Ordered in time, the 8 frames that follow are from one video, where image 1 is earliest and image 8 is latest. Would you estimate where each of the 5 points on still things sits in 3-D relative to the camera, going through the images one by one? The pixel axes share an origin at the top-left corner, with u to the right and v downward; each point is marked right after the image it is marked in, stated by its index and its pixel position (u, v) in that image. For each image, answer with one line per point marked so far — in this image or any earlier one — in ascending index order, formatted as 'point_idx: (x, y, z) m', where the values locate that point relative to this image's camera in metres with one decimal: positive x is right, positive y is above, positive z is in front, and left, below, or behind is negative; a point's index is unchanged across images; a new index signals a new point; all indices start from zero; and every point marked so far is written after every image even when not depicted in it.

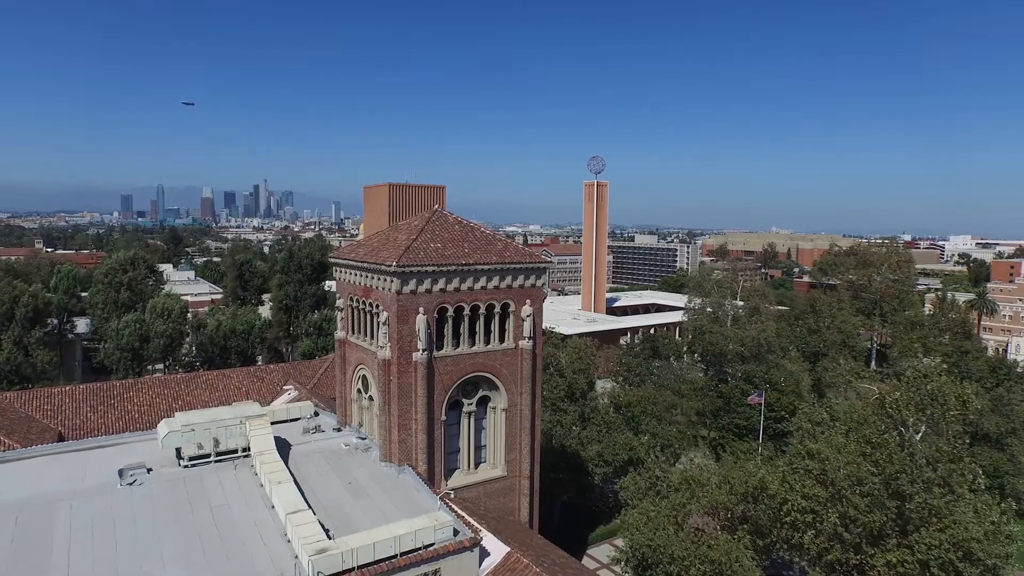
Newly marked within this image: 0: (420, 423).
0: (-1.8, -2.7, +12.1) m
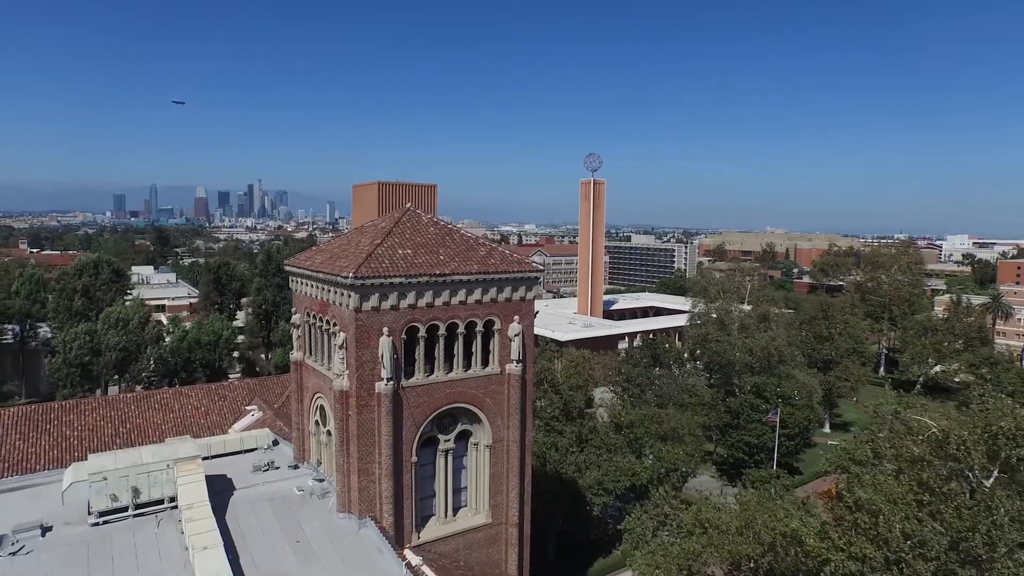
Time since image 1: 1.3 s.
0: (-2.1, -3.0, +10.0) m
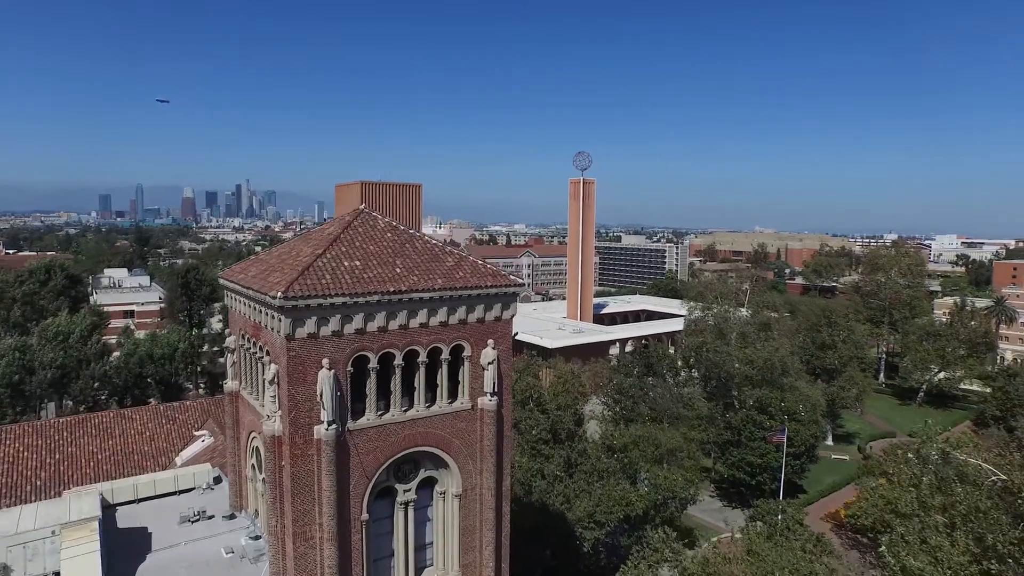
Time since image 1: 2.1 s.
0: (-2.5, -3.2, +8.1) m
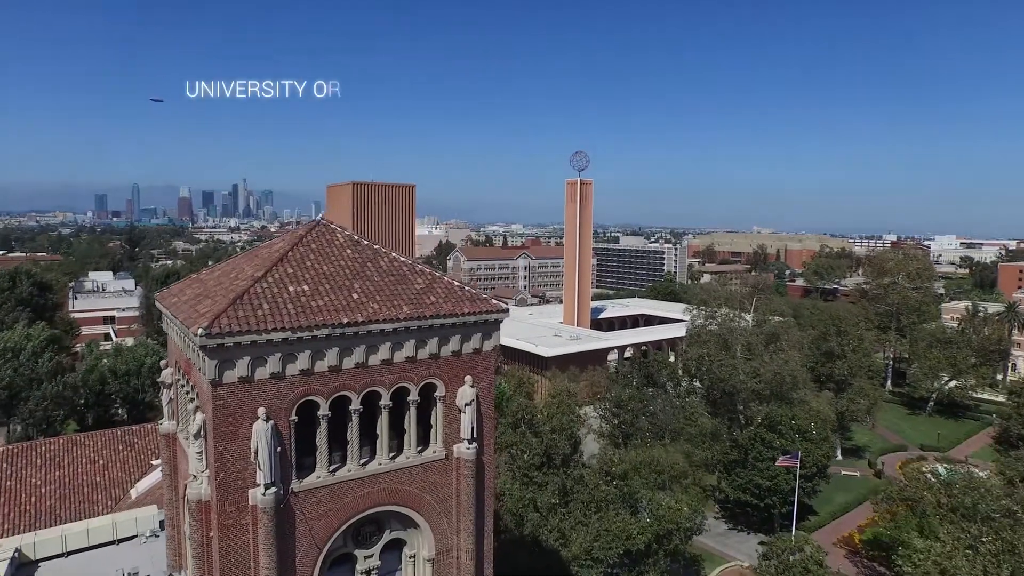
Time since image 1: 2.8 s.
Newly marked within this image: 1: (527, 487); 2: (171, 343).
0: (-2.7, -3.6, +6.7) m
1: (+0.4, -5.2, +16.1) m
2: (-4.8, -0.8, +8.6) m
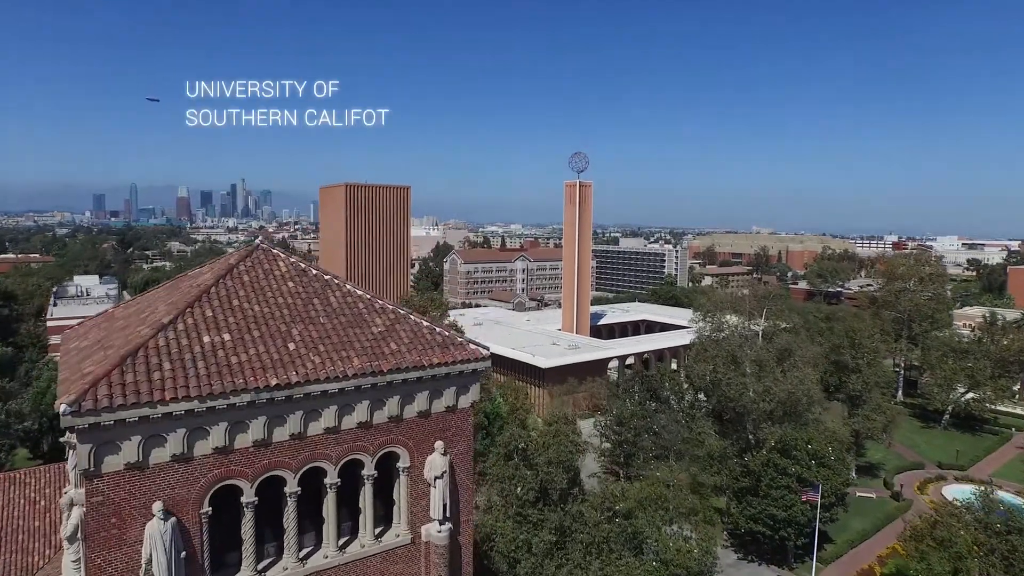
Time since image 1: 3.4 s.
0: (-2.9, -4.0, +5.1) m
1: (+0.2, -5.7, +14.5) m
2: (-5.0, -1.2, +7.0) m
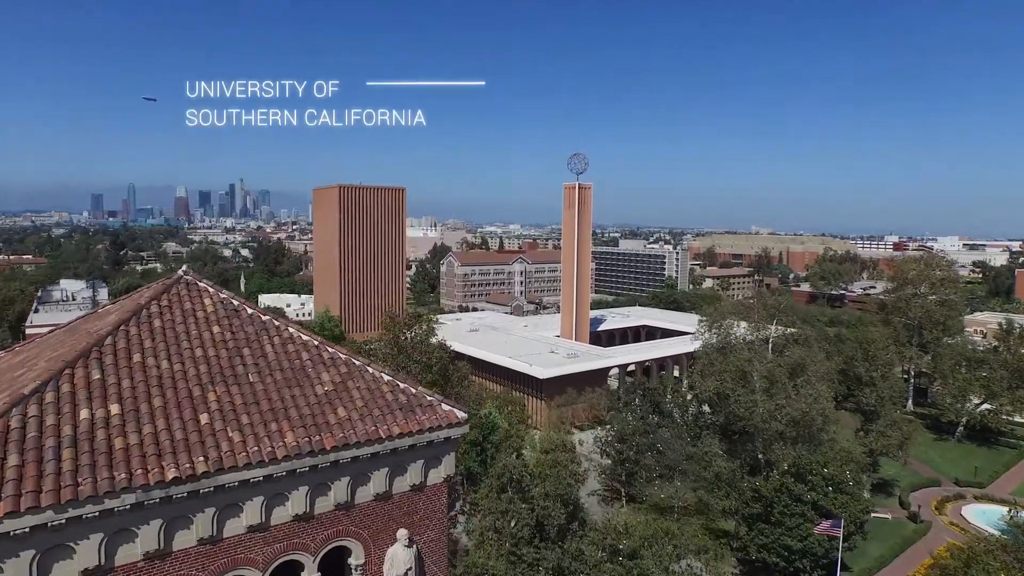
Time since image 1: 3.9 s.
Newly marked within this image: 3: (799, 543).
0: (-3.0, -4.4, +3.7) m
1: (+0.1, -6.0, +13.2) m
2: (-5.1, -1.6, +5.7) m
3: (+8.2, -7.3, +17.4) m
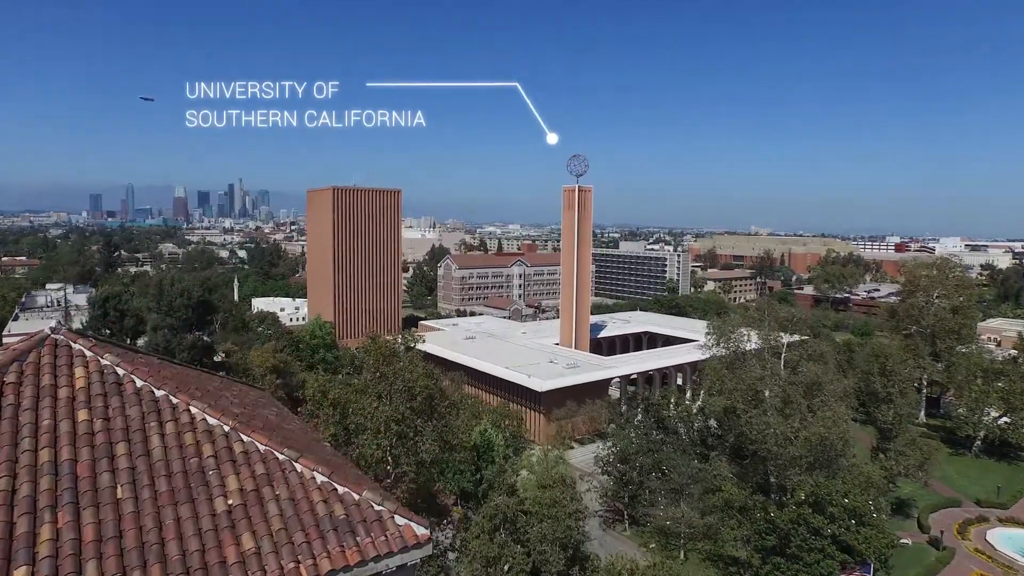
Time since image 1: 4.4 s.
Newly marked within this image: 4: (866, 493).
0: (-3.1, -4.8, +2.4) m
1: (-0.1, -6.5, +11.8) m
2: (-5.3, -2.0, +4.3) m
3: (+8.0, -7.7, +16.0) m
4: (+10.5, -6.1, +17.7) m
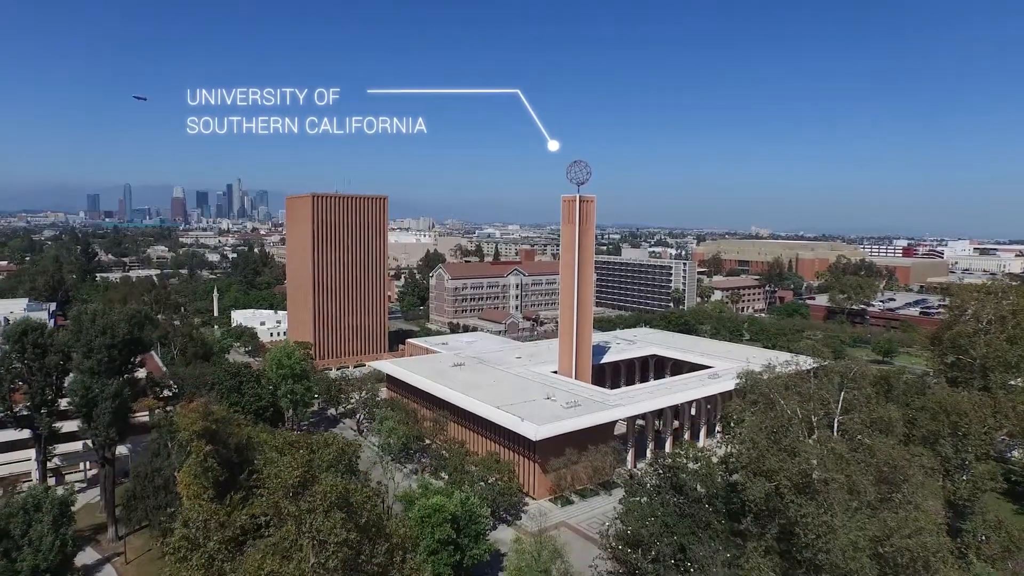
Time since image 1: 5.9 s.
0: (-3.5, -6.1, -2.1) m
1: (-0.5, -7.8, +7.4) m
2: (-5.7, -3.3, -0.2) m
3: (+7.6, -9.0, +11.6) m
4: (+10.1, -7.4, +13.2) m
